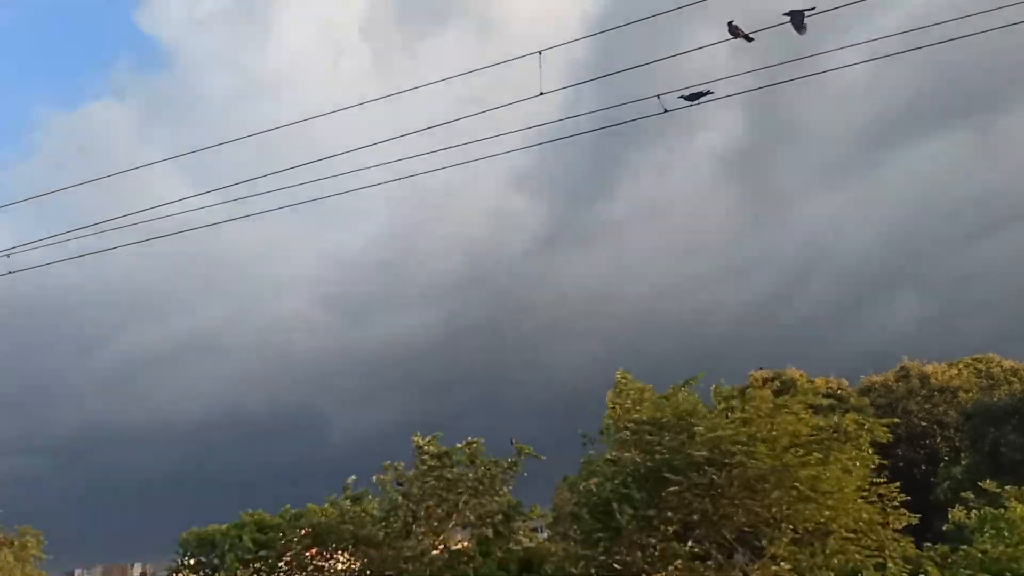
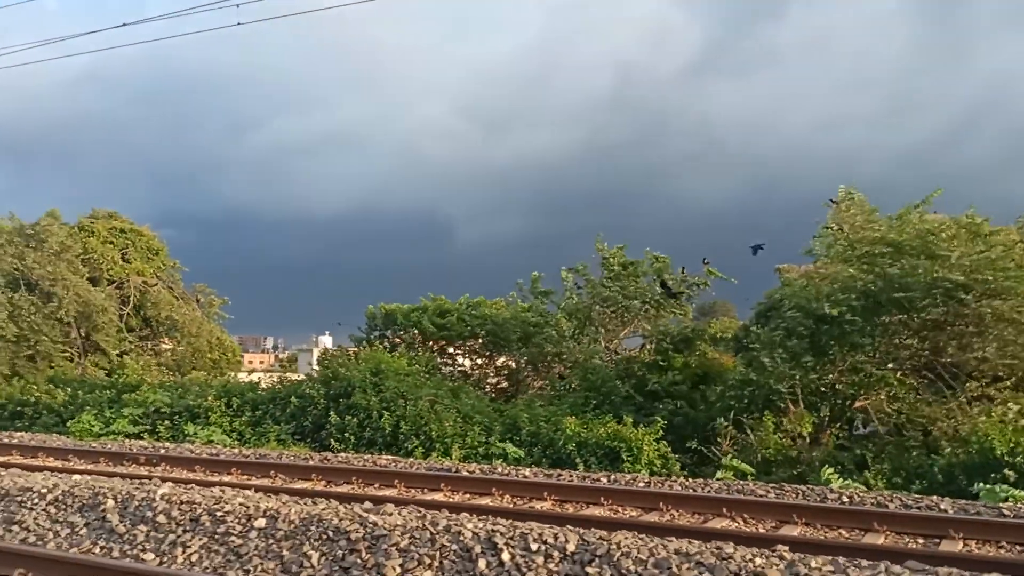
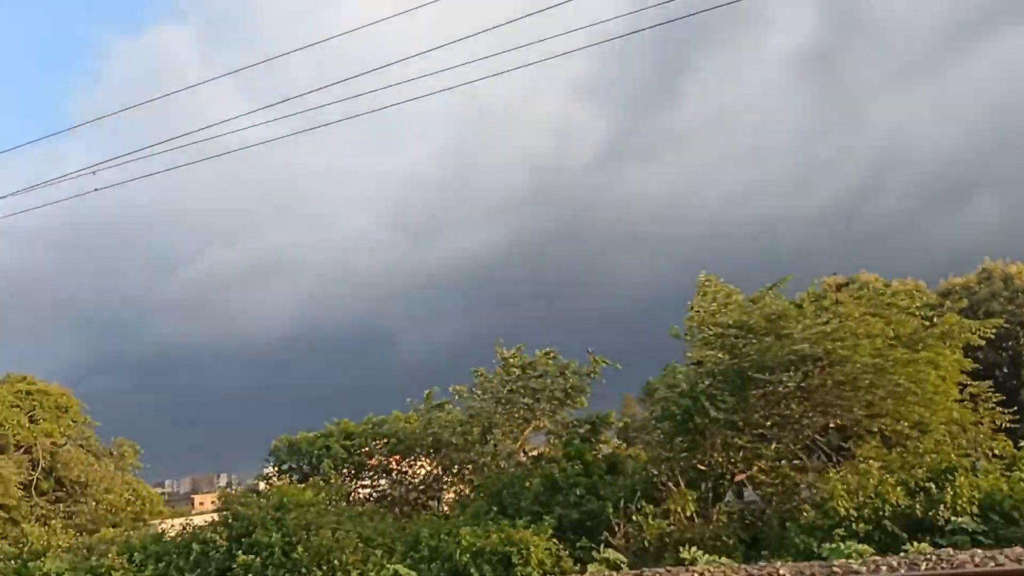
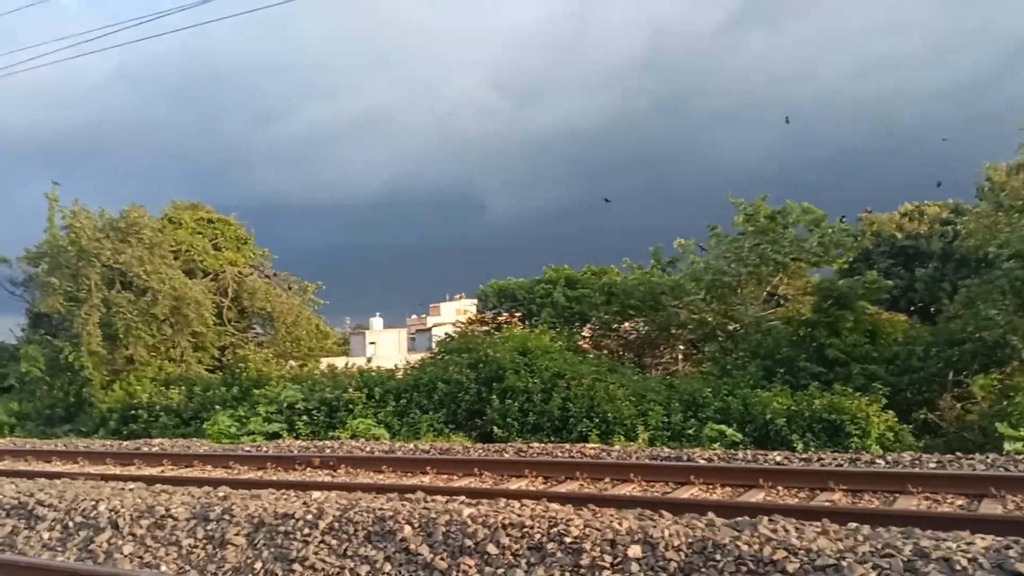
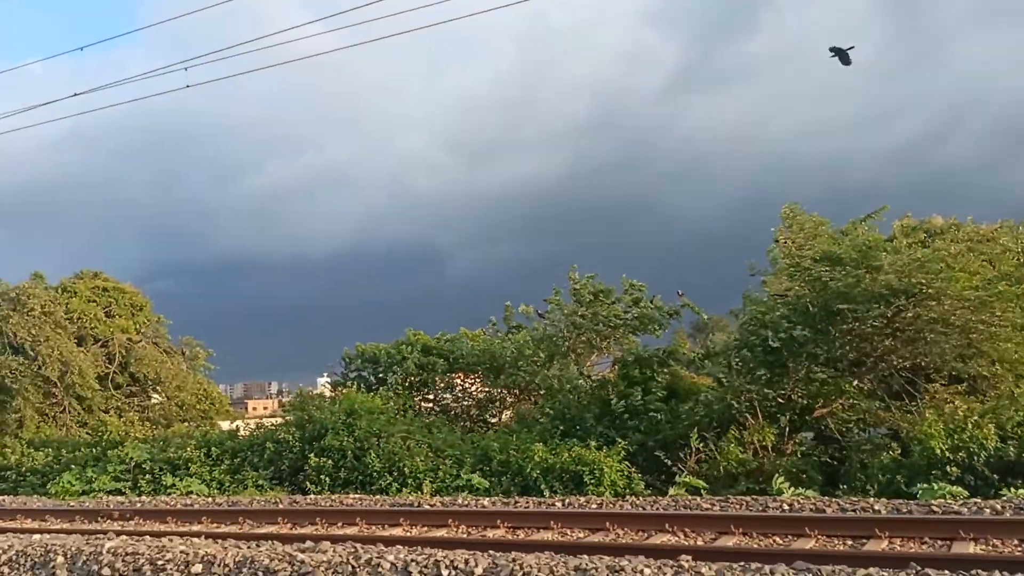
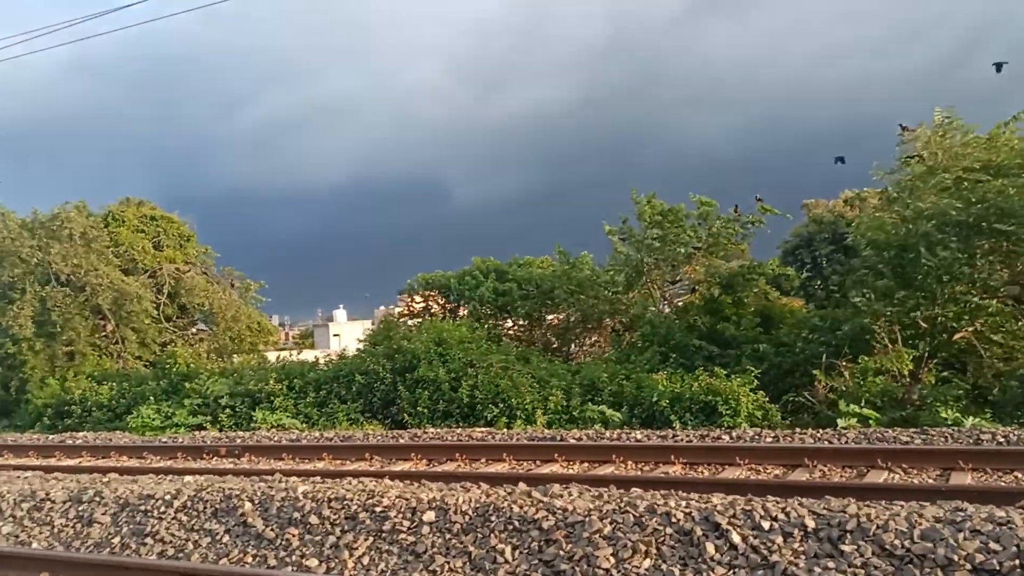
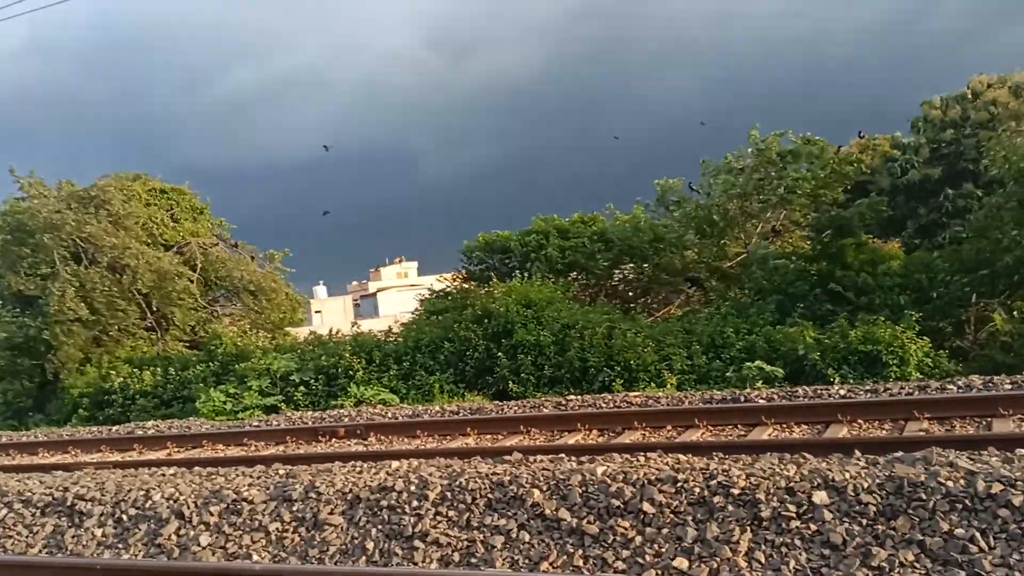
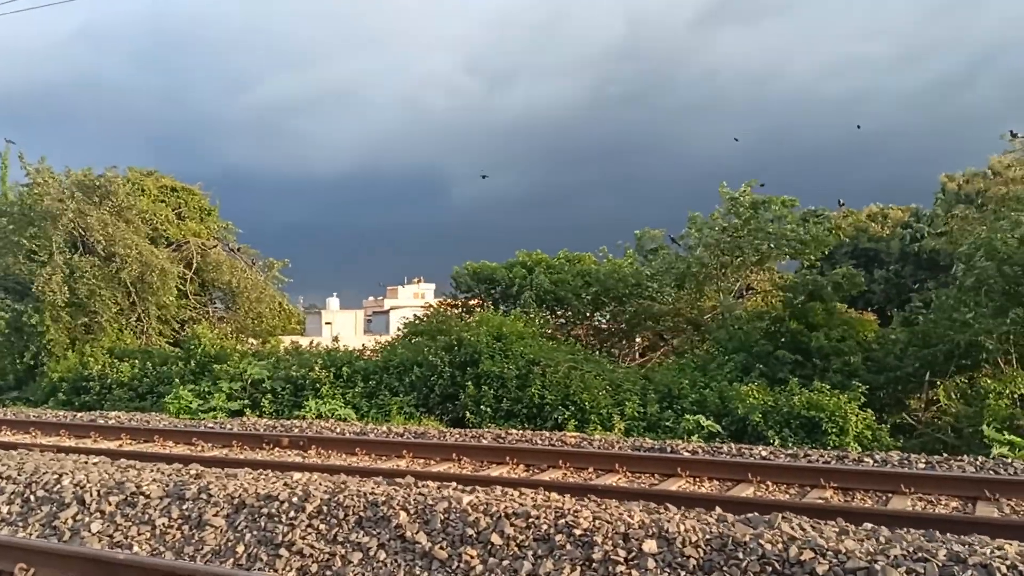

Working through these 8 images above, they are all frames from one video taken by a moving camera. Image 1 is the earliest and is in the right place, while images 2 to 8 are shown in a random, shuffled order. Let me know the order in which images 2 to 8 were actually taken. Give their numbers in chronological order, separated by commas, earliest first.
3, 5, 2, 6, 4, 8, 7
